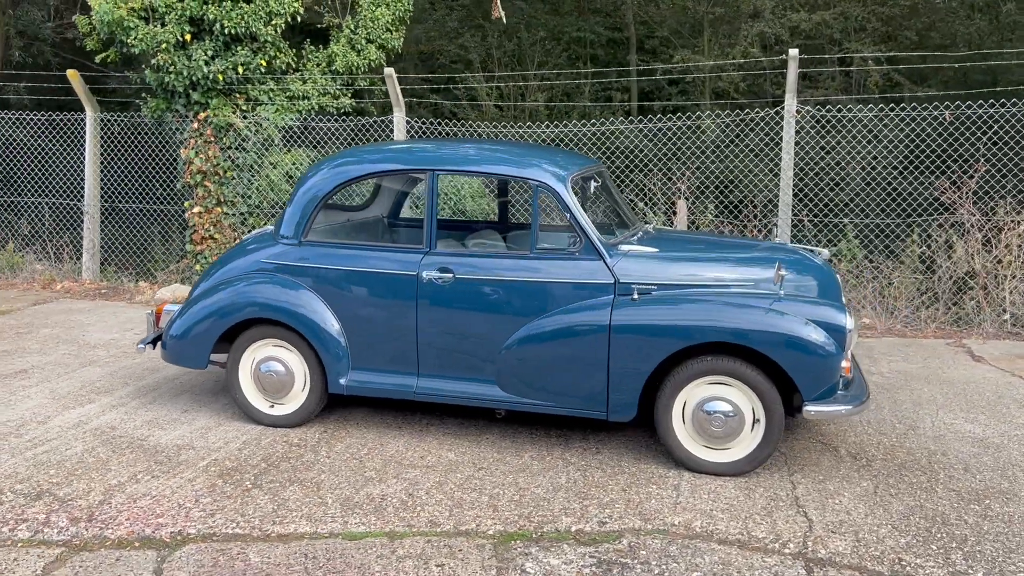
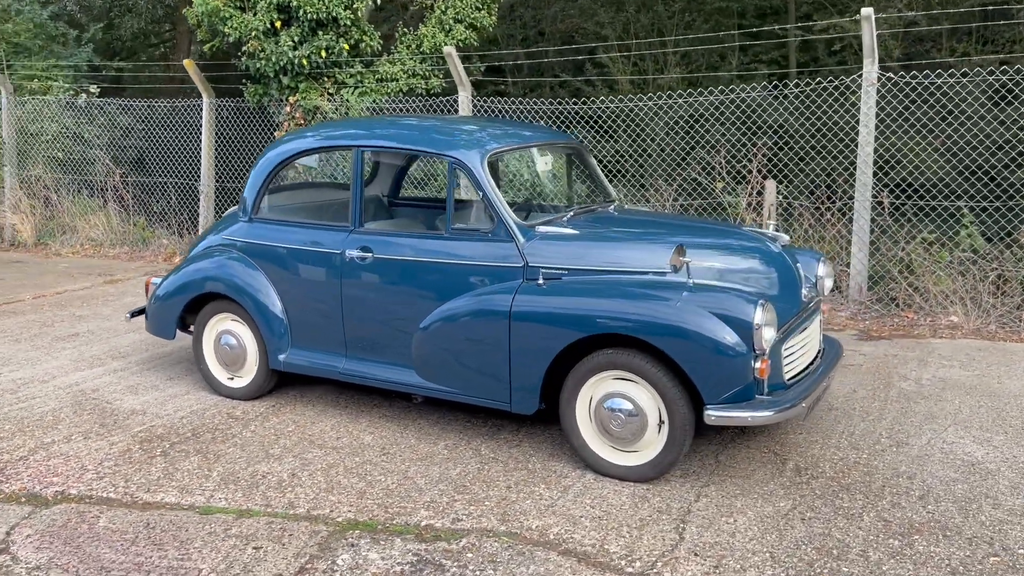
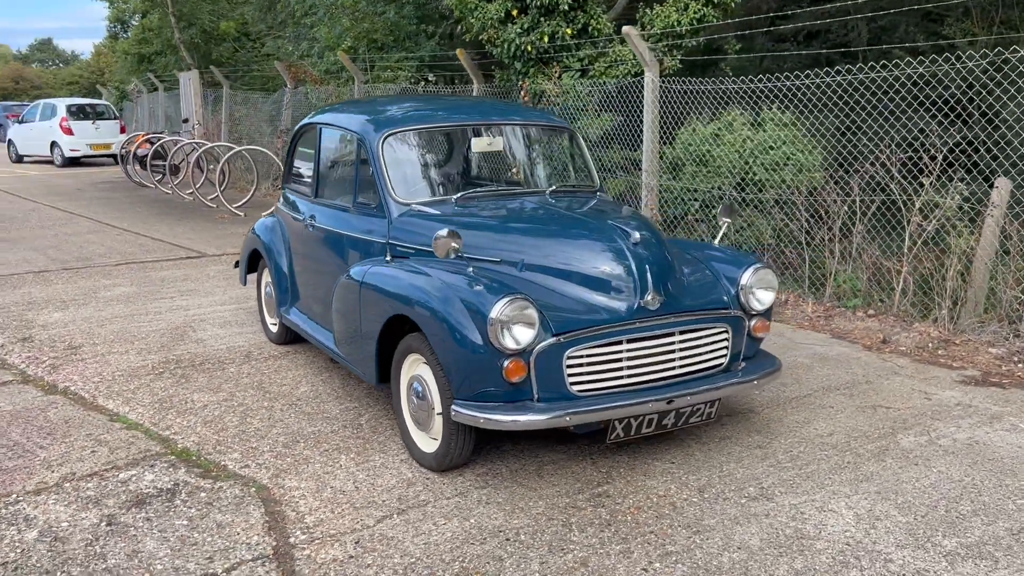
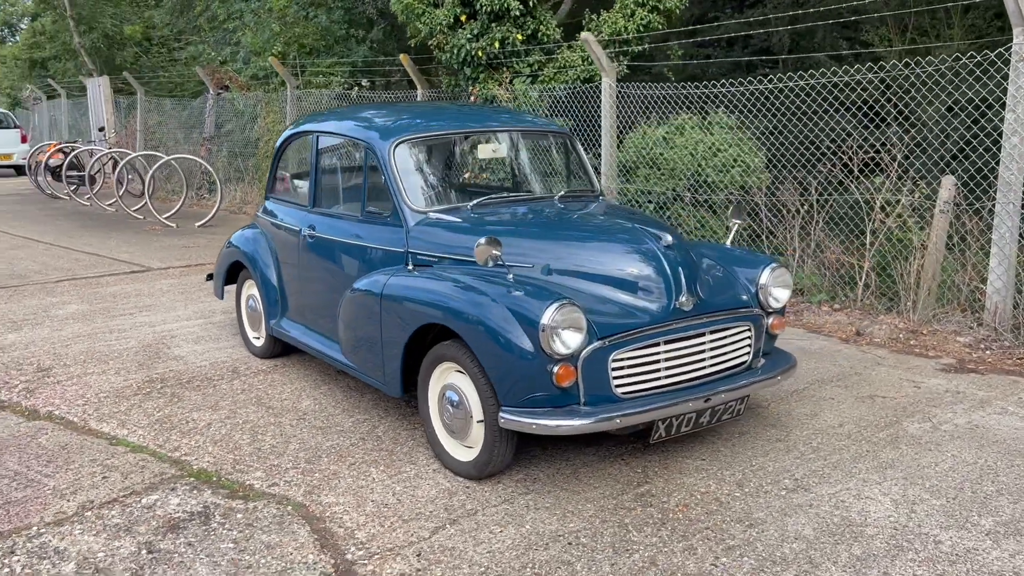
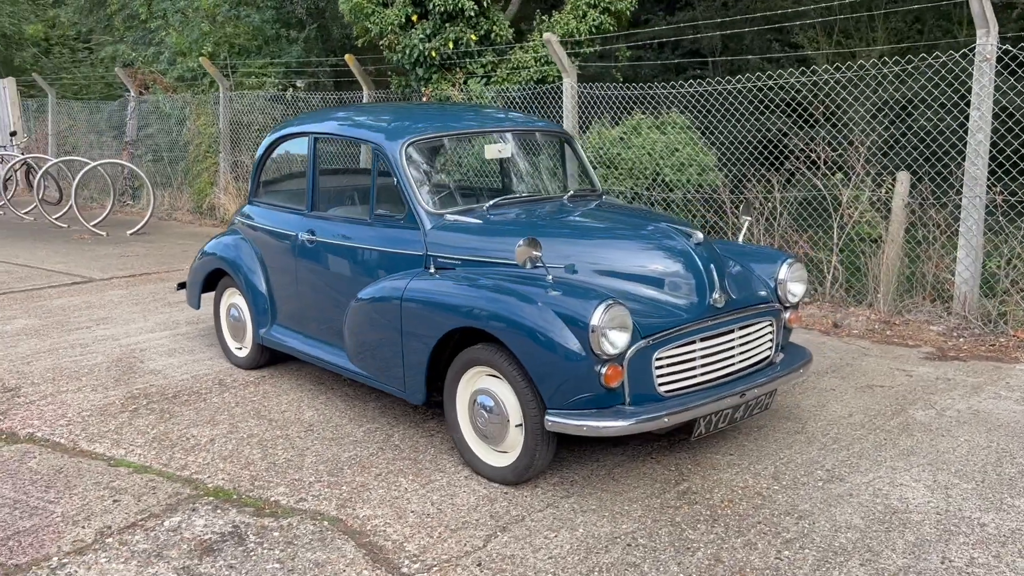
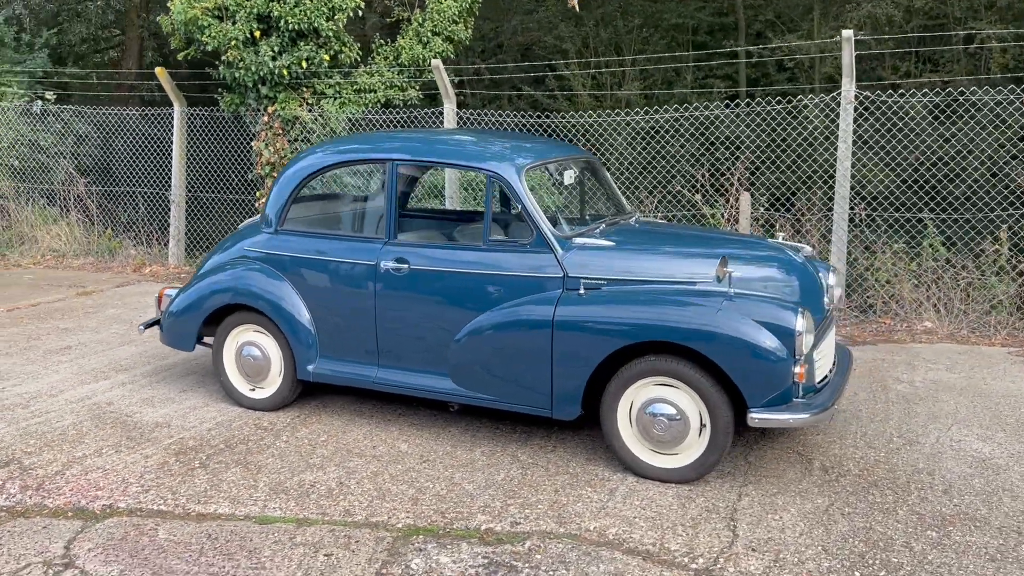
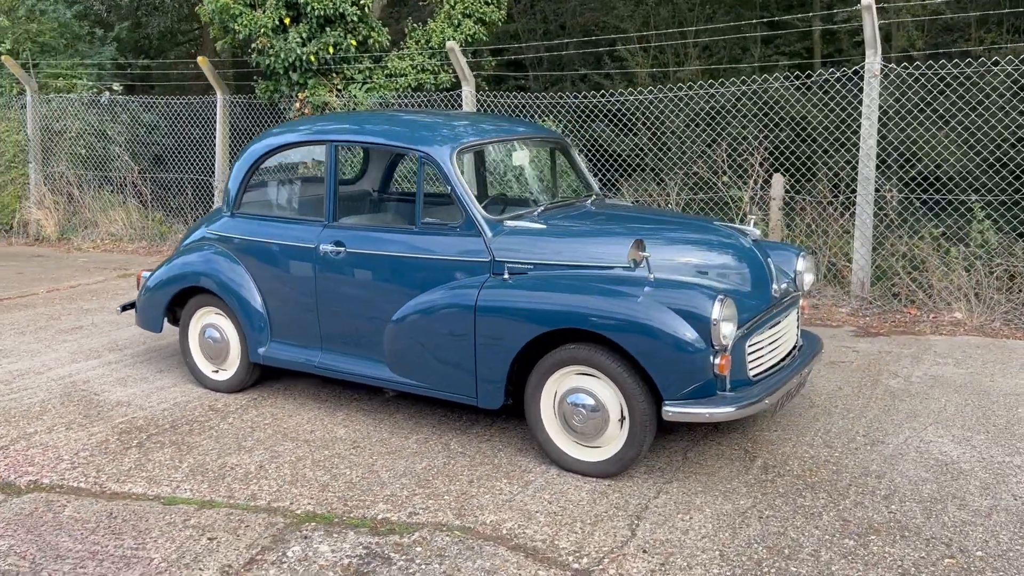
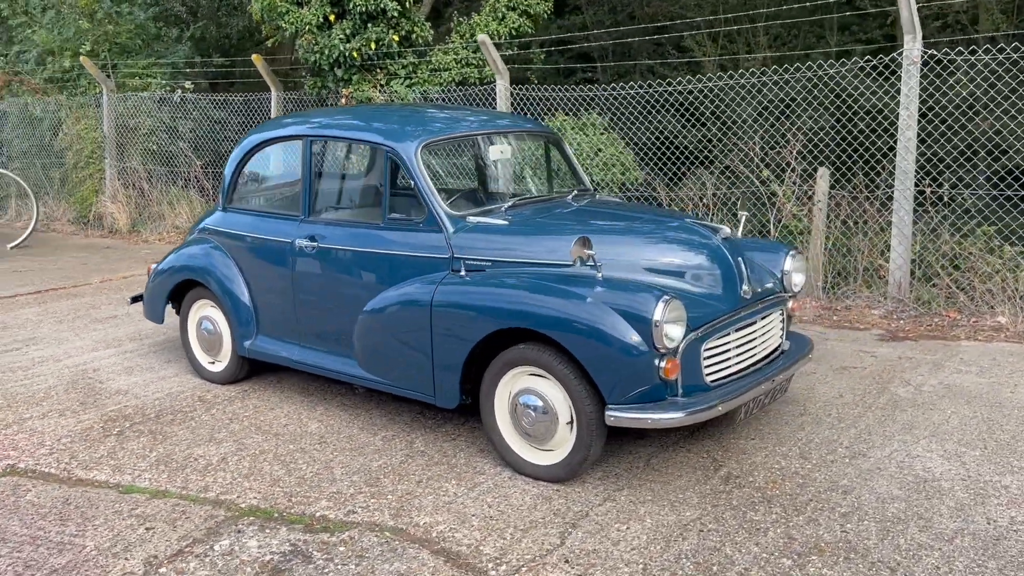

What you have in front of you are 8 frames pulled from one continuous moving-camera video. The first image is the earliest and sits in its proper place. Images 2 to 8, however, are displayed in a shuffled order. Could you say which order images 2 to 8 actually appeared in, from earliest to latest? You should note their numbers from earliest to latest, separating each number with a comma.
6, 2, 7, 8, 5, 4, 3
